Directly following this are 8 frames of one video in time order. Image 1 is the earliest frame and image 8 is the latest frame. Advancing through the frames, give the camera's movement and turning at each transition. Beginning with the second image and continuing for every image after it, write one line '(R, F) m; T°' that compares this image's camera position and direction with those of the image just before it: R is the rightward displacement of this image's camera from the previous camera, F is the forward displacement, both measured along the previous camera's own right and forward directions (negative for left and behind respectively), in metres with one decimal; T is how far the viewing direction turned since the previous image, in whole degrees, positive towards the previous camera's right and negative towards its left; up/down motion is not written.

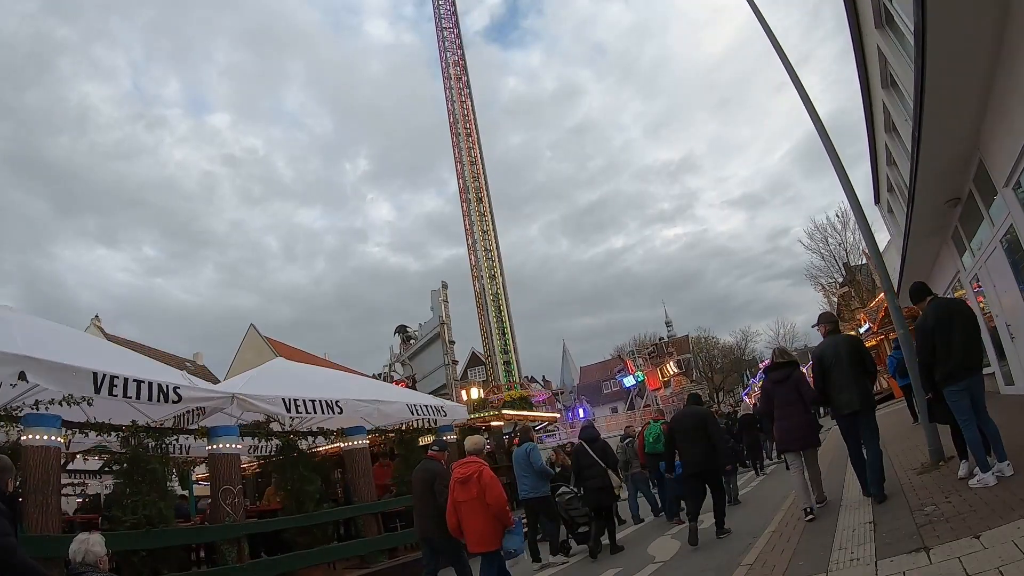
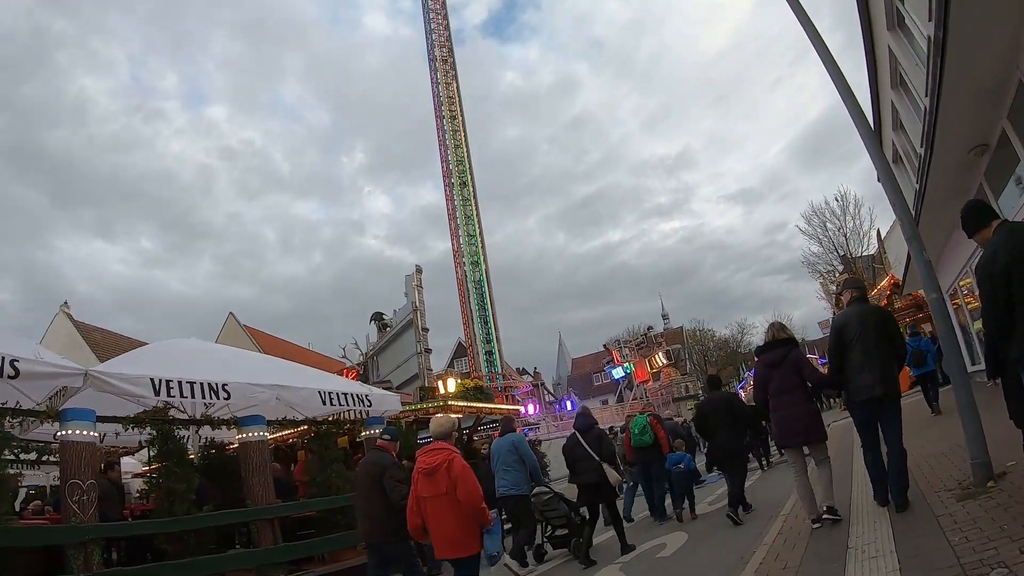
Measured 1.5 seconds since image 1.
(+0.8, +1.6) m; 0°
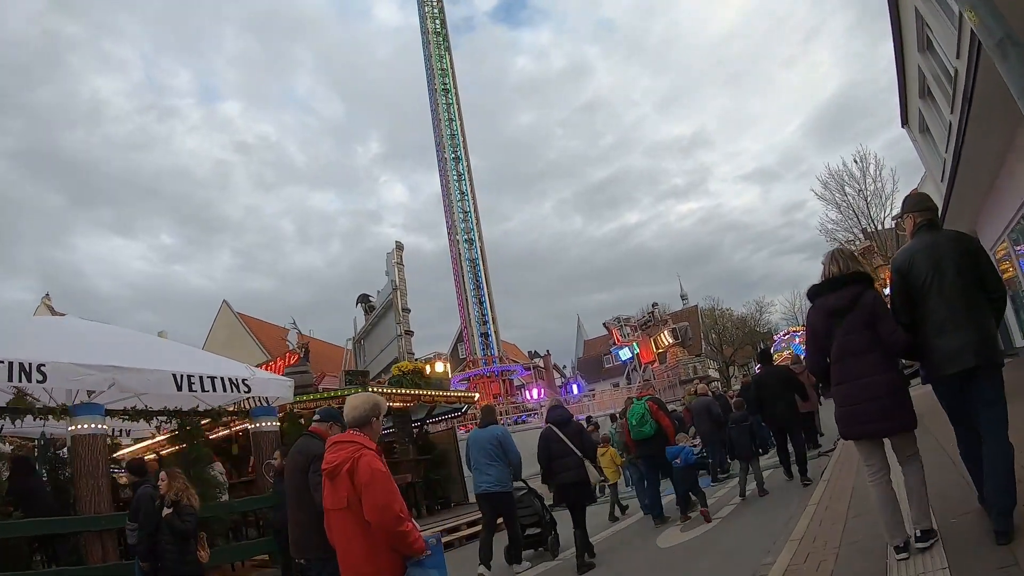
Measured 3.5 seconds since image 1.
(+1.1, +2.2) m; -2°
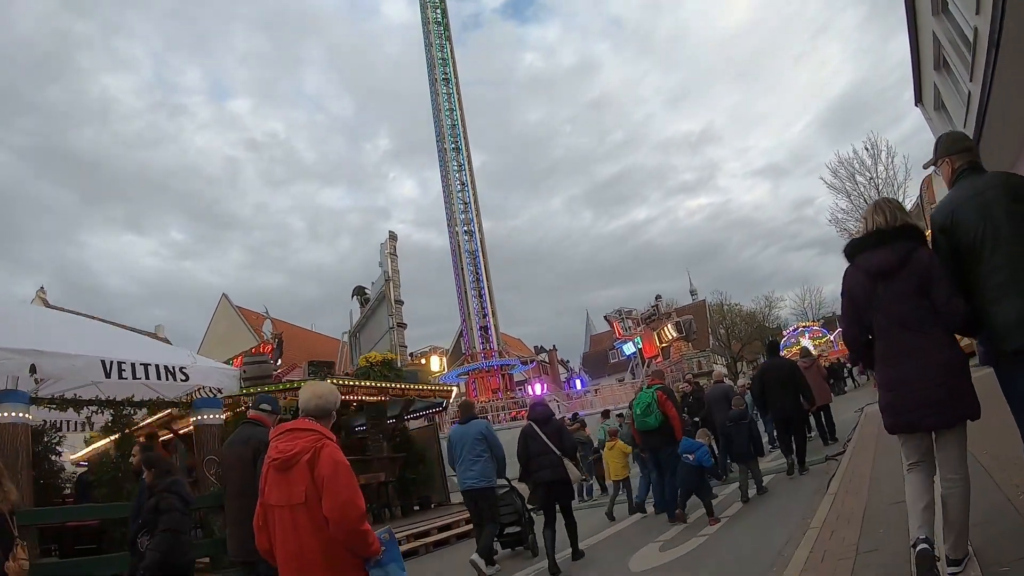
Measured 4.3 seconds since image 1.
(+0.4, +0.9) m; -1°
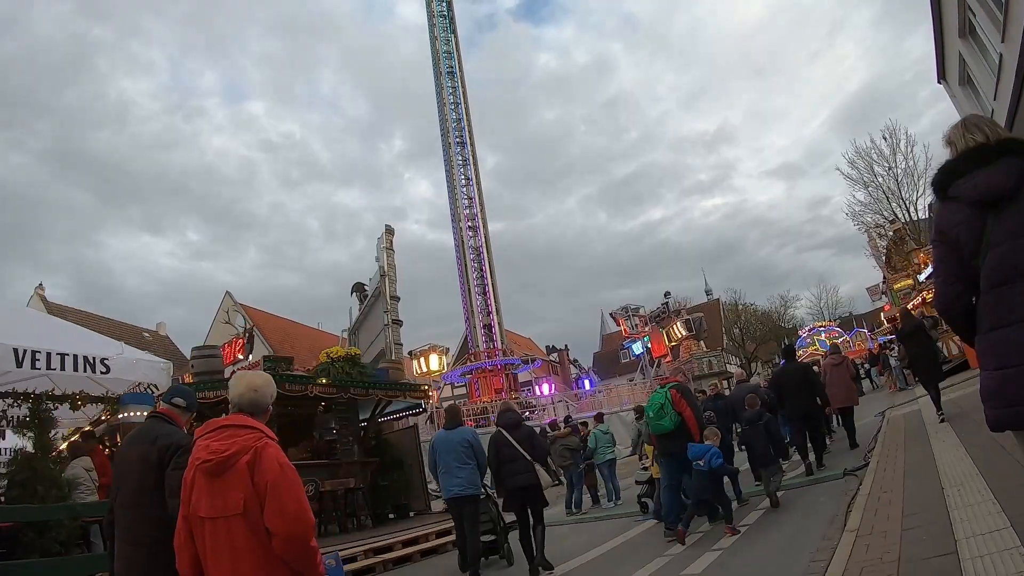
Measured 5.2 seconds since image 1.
(+0.4, +1.0) m; -1°
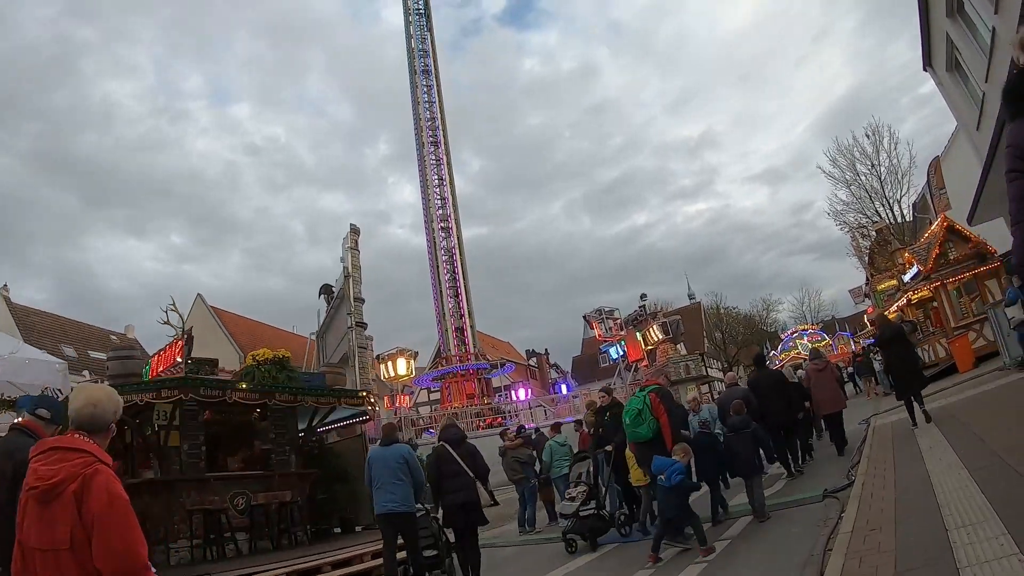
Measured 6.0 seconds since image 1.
(+0.5, +0.9) m; +1°
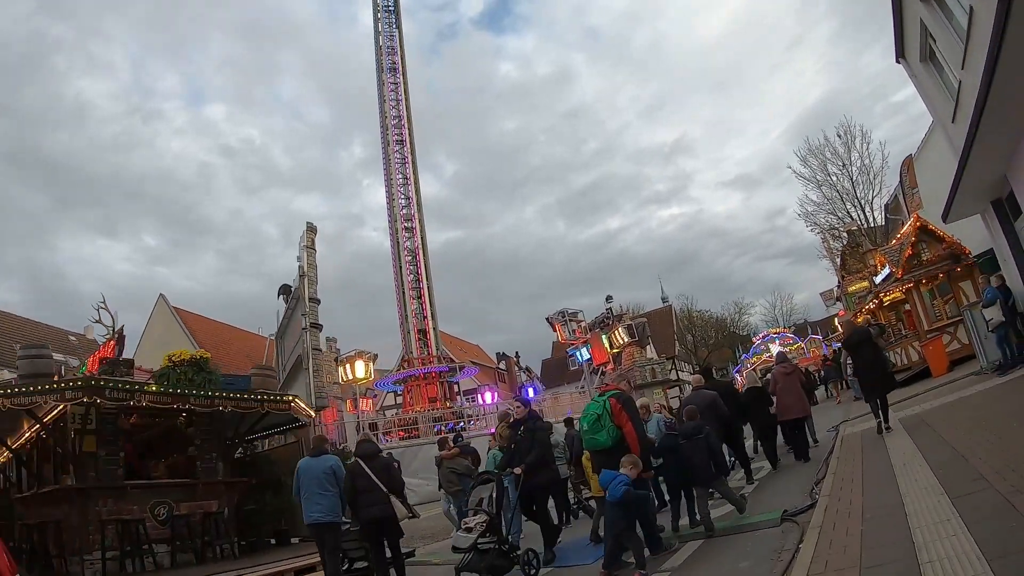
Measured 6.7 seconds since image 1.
(+0.4, +0.7) m; +2°
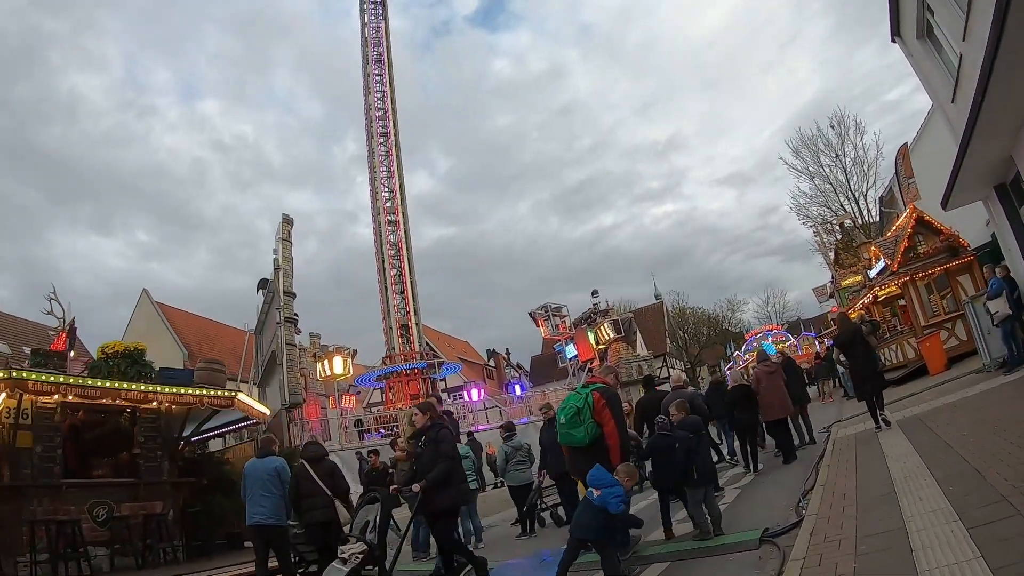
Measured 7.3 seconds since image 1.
(+0.3, +0.7) m; +1°
